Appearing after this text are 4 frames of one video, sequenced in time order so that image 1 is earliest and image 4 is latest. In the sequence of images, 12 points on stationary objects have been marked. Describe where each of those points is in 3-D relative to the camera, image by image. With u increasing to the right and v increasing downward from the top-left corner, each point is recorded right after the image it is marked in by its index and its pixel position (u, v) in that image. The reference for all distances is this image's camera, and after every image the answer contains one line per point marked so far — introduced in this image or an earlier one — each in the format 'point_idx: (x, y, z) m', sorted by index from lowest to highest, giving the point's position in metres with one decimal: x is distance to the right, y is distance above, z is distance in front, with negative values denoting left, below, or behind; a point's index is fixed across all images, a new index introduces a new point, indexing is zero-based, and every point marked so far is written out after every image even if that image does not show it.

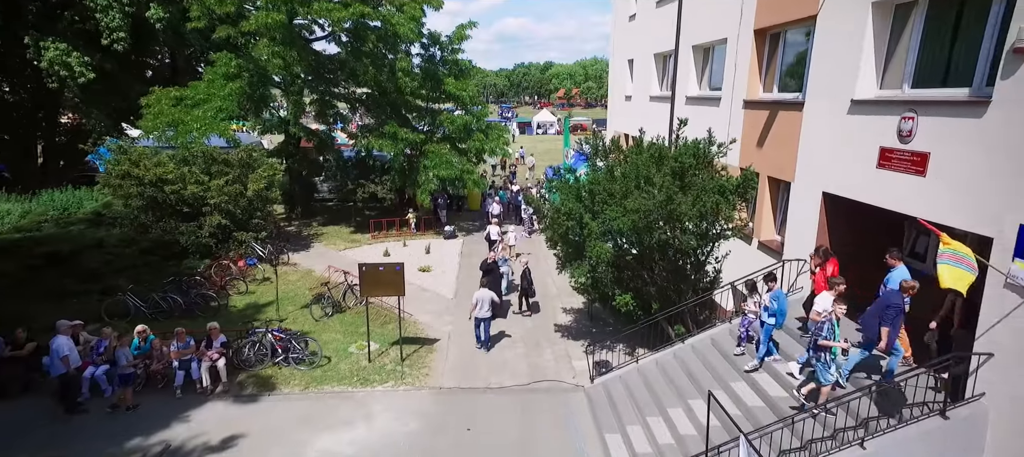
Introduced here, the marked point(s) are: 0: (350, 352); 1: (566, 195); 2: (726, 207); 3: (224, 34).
0: (-3.4, -2.5, +11.6) m
1: (+1.0, +0.6, +10.6) m
2: (+3.6, +0.4, +9.5) m
3: (-9.6, +6.5, +18.7) m
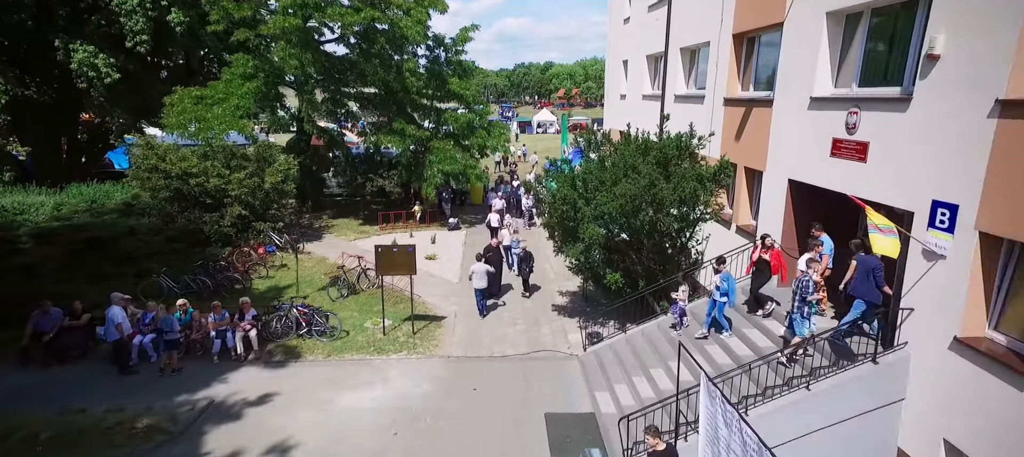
0: (-3.3, -2.2, +12.8) m
1: (+1.1, +0.9, +11.8) m
2: (+3.6, +0.7, +10.7) m
3: (-9.6, +6.8, +19.9) m
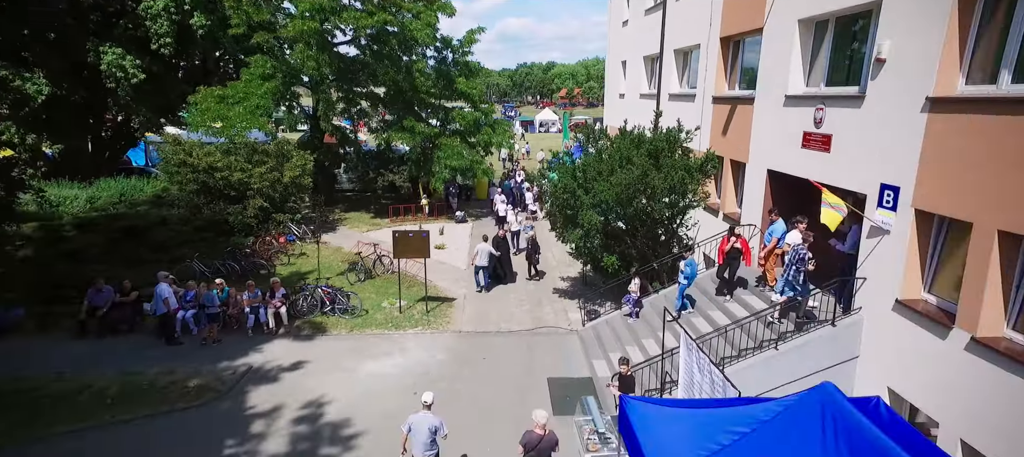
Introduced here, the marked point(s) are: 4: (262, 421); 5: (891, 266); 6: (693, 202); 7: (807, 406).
0: (-3.2, -1.9, +13.9) m
1: (+1.2, +1.2, +12.9) m
2: (+3.7, +1.0, +11.8) m
3: (-9.4, +7.1, +21.1) m
4: (-4.0, -3.1, +9.0) m
5: (+5.2, -0.5, +7.8) m
6: (+3.9, +0.6, +12.2) m
7: (+2.4, -1.5, +4.7) m
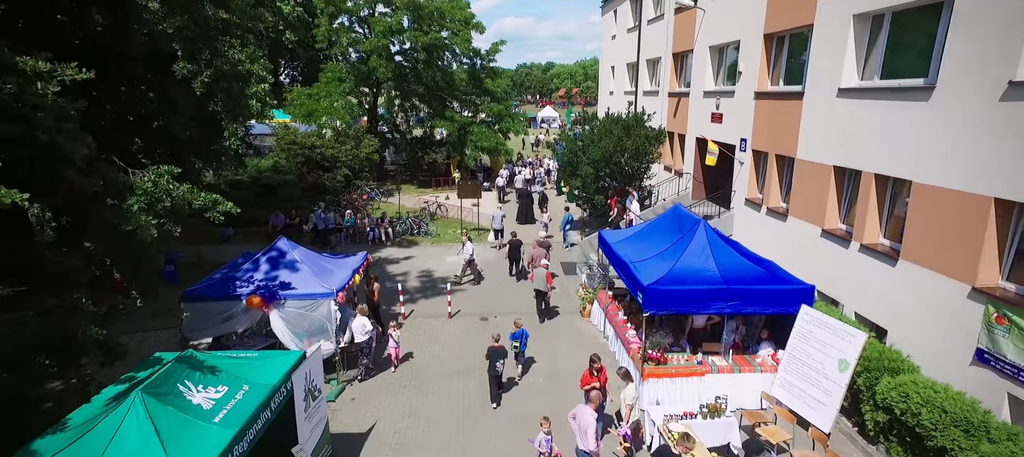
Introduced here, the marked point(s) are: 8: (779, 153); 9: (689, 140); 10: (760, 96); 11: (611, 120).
0: (-2.4, -0.2, +20.8) m
1: (+2.0, +3.0, +19.8) m
2: (+4.6, +2.7, +18.7) m
3: (-8.6, +8.8, +28.0) m
4: (-3.2, -1.4, +15.9) m
5: (+6.1, +1.2, +14.7) m
6: (+4.8, +2.3, +19.1) m
7: (+3.3, +0.2, +11.6) m
8: (+6.1, +1.8, +12.9) m
9: (+5.9, +2.9, +18.6) m
10: (+6.1, +3.2, +13.7) m
11: (+3.4, +3.7, +19.4) m
